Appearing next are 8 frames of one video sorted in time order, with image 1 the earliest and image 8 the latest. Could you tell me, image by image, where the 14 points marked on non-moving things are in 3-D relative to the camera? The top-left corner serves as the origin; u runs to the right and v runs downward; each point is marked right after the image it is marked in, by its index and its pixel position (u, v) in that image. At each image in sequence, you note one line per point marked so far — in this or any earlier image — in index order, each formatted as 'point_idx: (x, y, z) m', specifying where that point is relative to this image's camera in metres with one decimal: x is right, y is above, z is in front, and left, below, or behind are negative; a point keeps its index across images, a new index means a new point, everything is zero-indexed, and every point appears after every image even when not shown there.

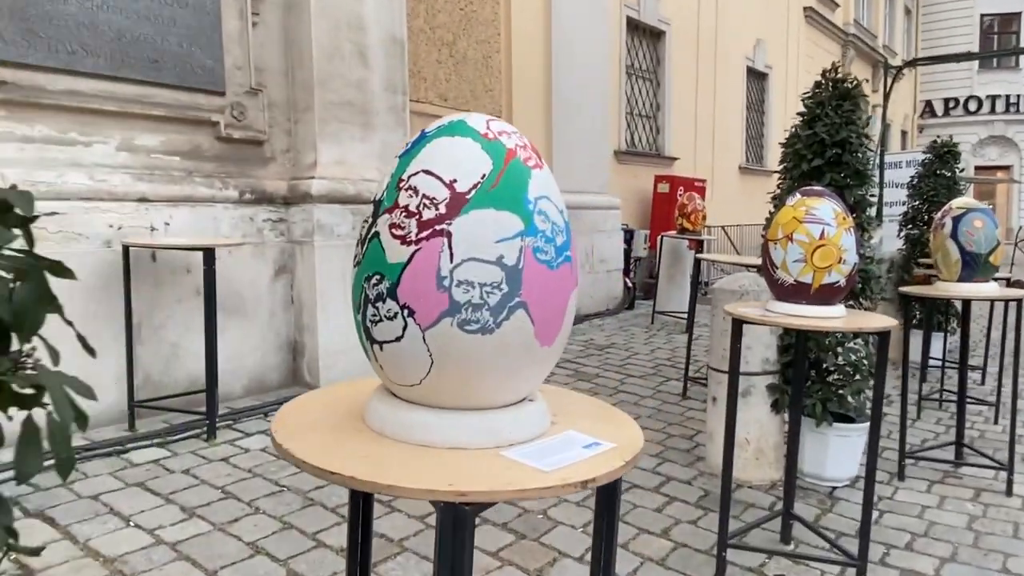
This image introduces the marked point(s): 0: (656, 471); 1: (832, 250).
0: (+0.7, -1.0, +3.8) m
1: (+1.1, +0.1, +2.6) m
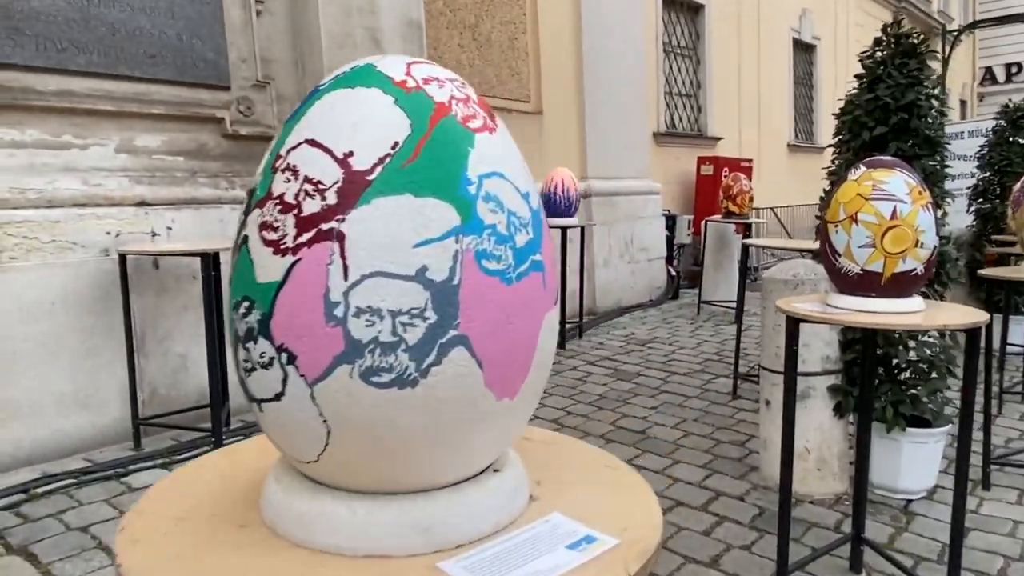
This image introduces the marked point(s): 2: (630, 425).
0: (+0.9, -0.9, +3.4) m
1: (+1.2, +0.2, +2.2) m
2: (+0.7, -0.8, +4.2) m
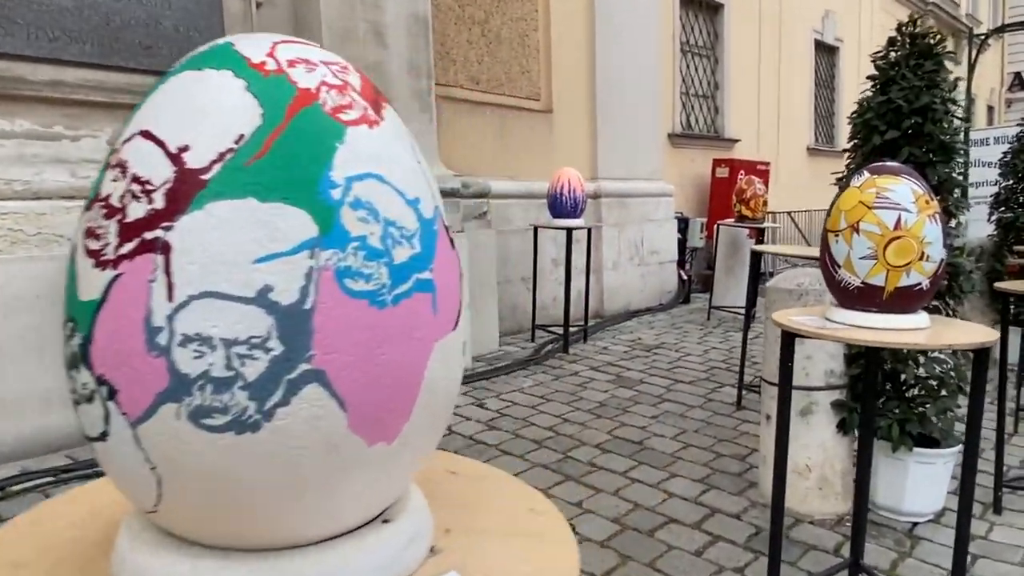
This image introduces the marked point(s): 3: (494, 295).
0: (+0.8, -0.9, +3.3) m
1: (+1.1, +0.1, +2.0) m
2: (+0.6, -0.8, +4.1) m
3: (-0.1, -0.1, +5.7) m
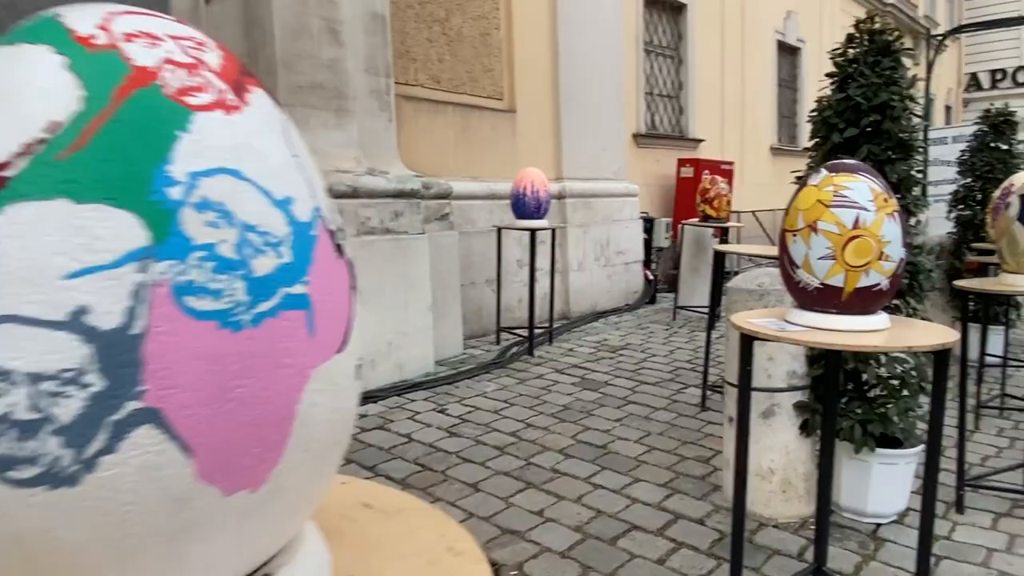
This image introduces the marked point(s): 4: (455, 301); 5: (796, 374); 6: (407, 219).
0: (+0.7, -1.0, +3.2) m
1: (+1.0, +0.1, +2.0) m
2: (+0.4, -0.8, +4.0) m
3: (-0.4, -0.1, +5.6) m
4: (-0.4, -0.1, +5.6) m
5: (+1.2, -0.4, +3.2) m
6: (-0.7, +0.5, +5.0) m
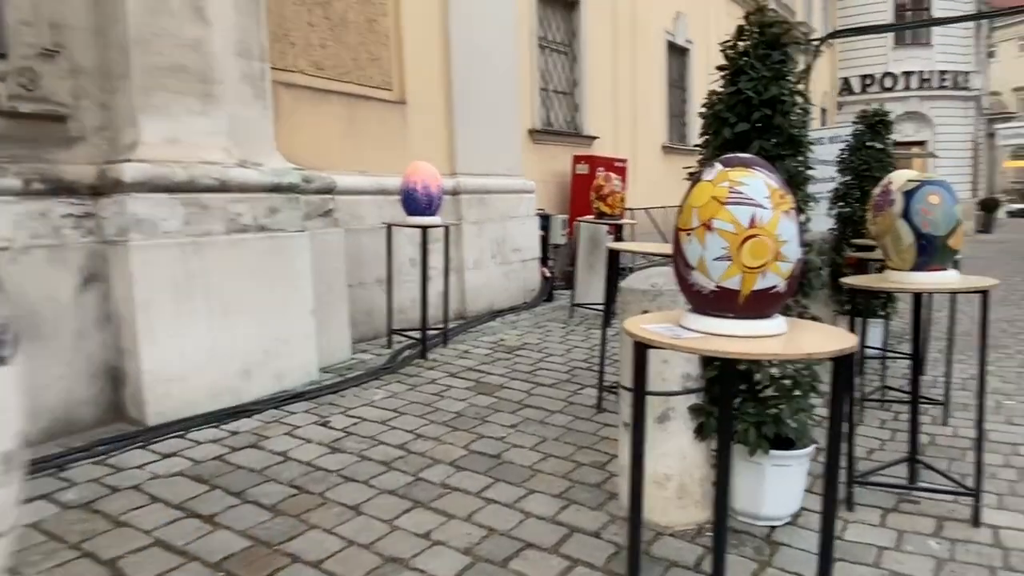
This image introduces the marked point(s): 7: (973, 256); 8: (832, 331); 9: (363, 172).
0: (+0.2, -1.0, +3.1) m
1: (+0.6, +0.1, +1.8) m
2: (-0.1, -0.8, +3.8) m
3: (-1.2, -0.1, +5.3) m
4: (-1.2, -0.1, +5.3) m
5: (+0.7, -0.4, +3.1) m
6: (-1.4, +0.5, +4.7) m
7: (+9.7, +0.7, +15.6) m
8: (+0.9, -0.1, +2.0) m
9: (-1.3, +1.0, +6.3) m
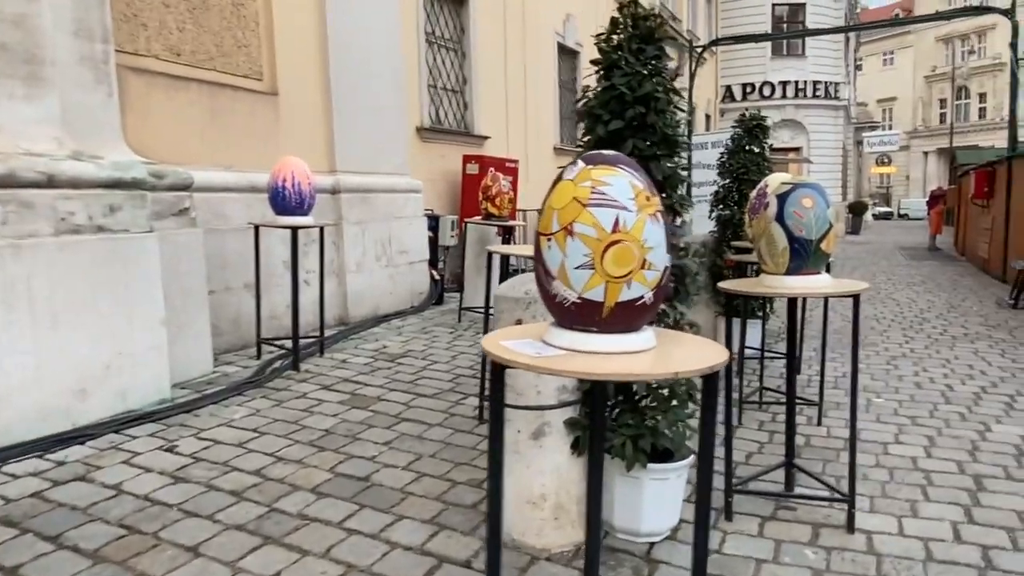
0: (-0.3, -1.0, +2.8) m
1: (+0.3, +0.1, +1.7) m
2: (-0.8, -0.9, +3.5) m
3: (-2.0, -0.1, +4.8) m
4: (-2.0, -0.1, +4.8) m
5: (+0.2, -0.4, +2.9) m
6: (-2.2, +0.4, +4.2) m
7: (+7.4, +0.7, +16.5) m
8: (+0.5, -0.1, +1.8) m
9: (-2.2, +0.9, +5.8) m
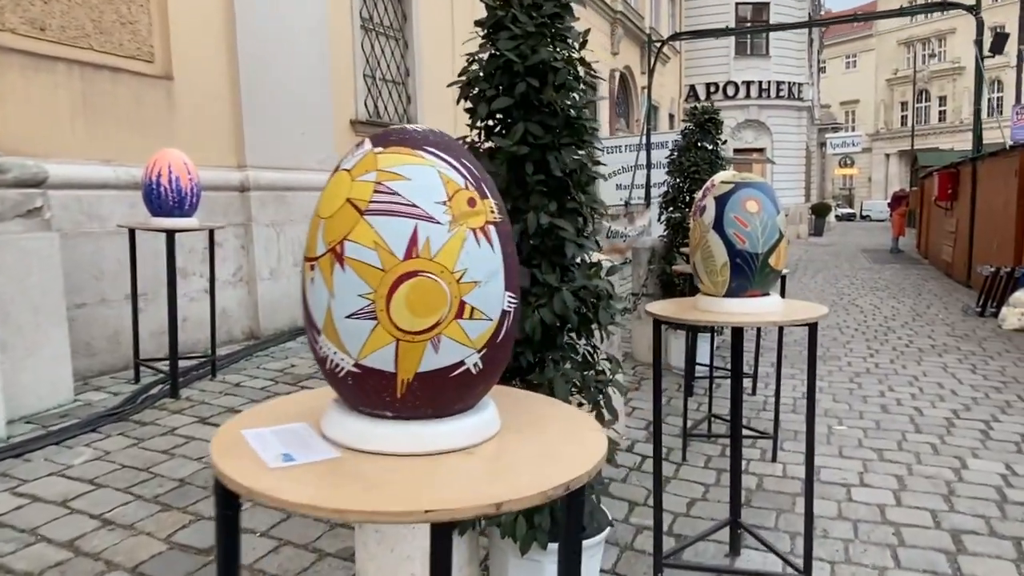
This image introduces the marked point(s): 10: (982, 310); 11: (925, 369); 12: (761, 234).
0: (-0.7, -1.1, +2.1) m
1: (-0.1, 0.0, +1.0) m
2: (-1.2, -0.9, +2.8) m
3: (-2.5, -0.2, +4.1) m
4: (-2.5, -0.2, +4.1) m
5: (-0.2, -0.5, +2.2) m
6: (-2.6, +0.3, +3.4) m
7: (+6.4, +0.6, +16.2) m
8: (+0.1, -0.2, +1.2) m
9: (-2.8, +0.9, +5.1) m
10: (+5.4, -0.3, +8.5) m
11: (+3.3, -0.7, +6.0) m
12: (+0.8, +0.2, +2.4) m
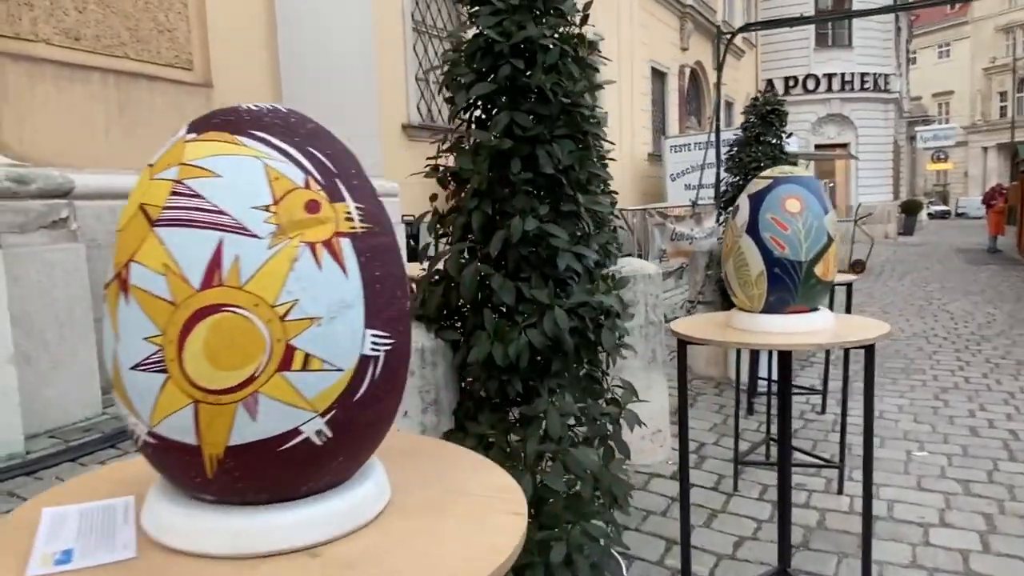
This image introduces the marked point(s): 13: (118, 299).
0: (-0.8, -1.1, +1.9) m
1: (-0.2, 0.0, +0.7) m
2: (-1.2, -1.0, +2.6) m
3: (-2.3, -0.3, +4.0) m
4: (-2.4, -0.3, +4.0) m
5: (-0.2, -0.5, +1.9) m
6: (-2.5, +0.3, +3.4) m
7: (+7.8, +0.6, +15.1) m
8: (0.0, -0.3, +0.9) m
9: (-2.5, +0.8, +5.0) m
10: (+6.0, -0.3, +7.6) m
11: (+3.7, -0.7, +5.3) m
12: (+0.8, +0.1, +2.0) m
13: (-0.4, 0.0, +0.8) m
